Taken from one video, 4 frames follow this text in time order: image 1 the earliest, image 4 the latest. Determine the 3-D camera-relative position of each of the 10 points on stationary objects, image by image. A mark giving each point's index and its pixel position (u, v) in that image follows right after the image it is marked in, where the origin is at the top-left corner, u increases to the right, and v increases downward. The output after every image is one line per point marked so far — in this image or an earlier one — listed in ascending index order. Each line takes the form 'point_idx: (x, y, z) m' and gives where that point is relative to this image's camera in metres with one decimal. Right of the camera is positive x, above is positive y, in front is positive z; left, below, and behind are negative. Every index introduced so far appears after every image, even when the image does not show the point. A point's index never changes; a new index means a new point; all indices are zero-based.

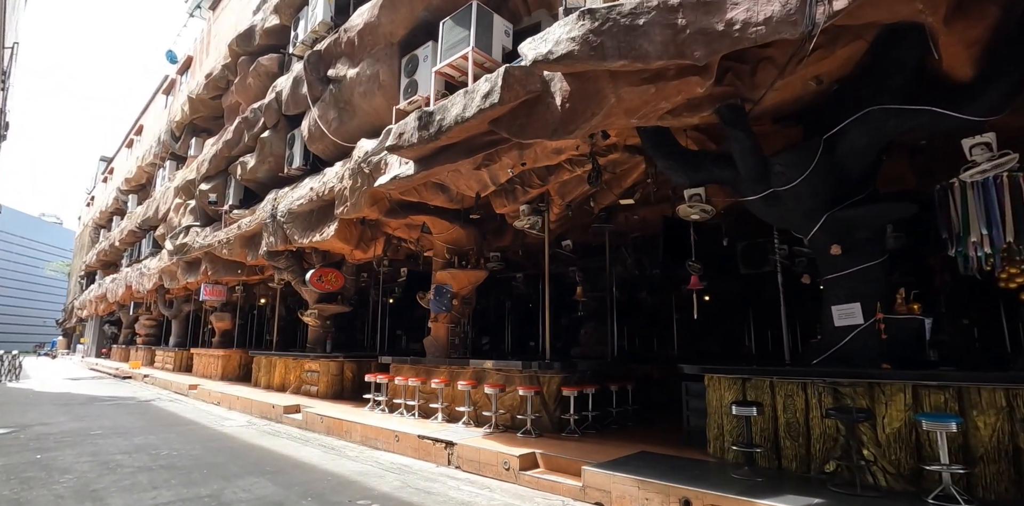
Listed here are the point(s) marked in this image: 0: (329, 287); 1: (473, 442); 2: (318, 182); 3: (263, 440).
0: (-4.0, -0.8, +11.7) m
1: (-0.5, -2.4, +6.8) m
2: (-4.1, +1.5, +11.3) m
3: (-4.1, -3.1, +8.8) m
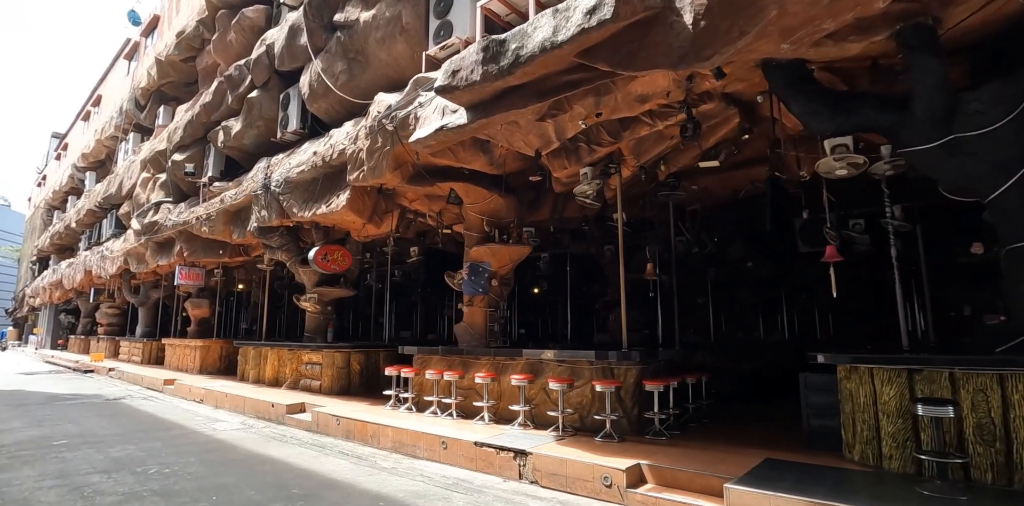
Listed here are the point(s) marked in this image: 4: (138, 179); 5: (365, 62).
0: (-3.4, -0.3, +10.2) m
1: (+0.4, -2.1, +5.6) m
2: (-3.5, +2.0, +9.7) m
3: (-3.3, -2.7, +7.3) m
4: (-12.6, +2.5, +18.0) m
5: (-2.6, +3.3, +9.3) m
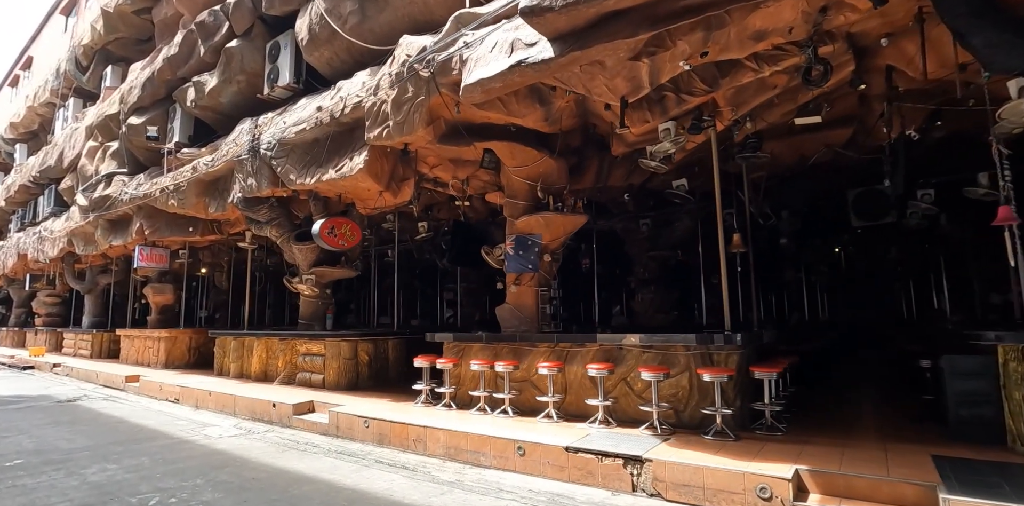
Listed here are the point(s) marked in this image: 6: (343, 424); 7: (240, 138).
0: (-2.8, +0.2, +8.8) m
1: (+1.4, -1.7, +4.6) m
2: (-2.8, +2.4, +8.3) m
3: (-2.5, -2.3, +6.0) m
4: (-12.7, +3.1, +15.7) m
5: (-1.9, +3.8, +7.9) m
6: (-2.2, -2.2, +6.9) m
7: (-5.1, +2.1, +9.9) m
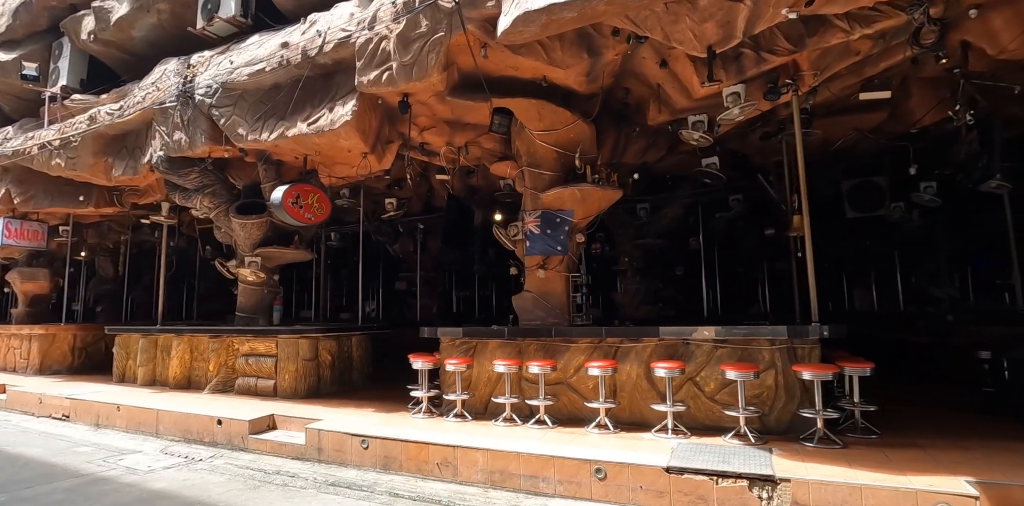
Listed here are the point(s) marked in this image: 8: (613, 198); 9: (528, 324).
0: (-2.8, +0.5, +7.2) m
1: (+2.1, -1.5, +3.7) m
2: (-2.6, +2.7, +6.6) m
3: (-2.0, -2.0, +4.5) m
4: (-13.6, +3.7, +12.2) m
5: (-1.6, +4.0, +6.4) m
6: (-1.8, -1.9, +5.4) m
7: (-5.2, +2.5, +7.8) m
8: (+1.2, +0.6, +6.2) m
9: (+0.2, -0.8, +6.2) m
